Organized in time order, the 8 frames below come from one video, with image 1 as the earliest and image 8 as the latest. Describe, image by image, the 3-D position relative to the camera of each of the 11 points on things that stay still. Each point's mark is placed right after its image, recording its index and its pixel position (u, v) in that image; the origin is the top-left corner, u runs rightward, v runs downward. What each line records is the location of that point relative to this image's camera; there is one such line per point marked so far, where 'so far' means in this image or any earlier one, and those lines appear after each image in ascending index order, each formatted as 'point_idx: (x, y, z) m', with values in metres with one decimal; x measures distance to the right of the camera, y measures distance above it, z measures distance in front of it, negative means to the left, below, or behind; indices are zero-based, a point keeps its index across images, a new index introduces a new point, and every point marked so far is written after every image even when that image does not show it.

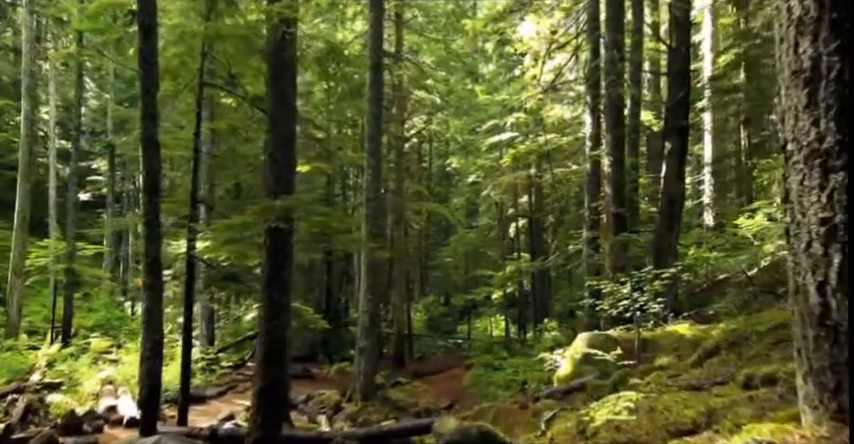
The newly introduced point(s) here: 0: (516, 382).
0: (+2.1, -3.9, +18.7) m
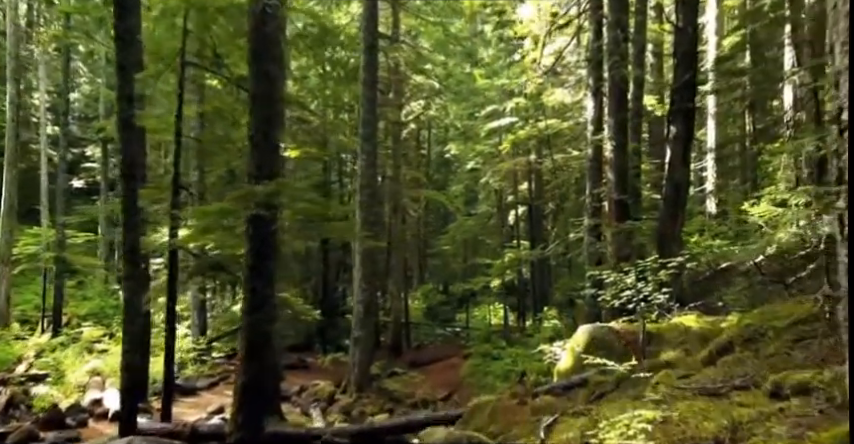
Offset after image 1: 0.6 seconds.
0: (+2.1, -3.6, +18.3) m
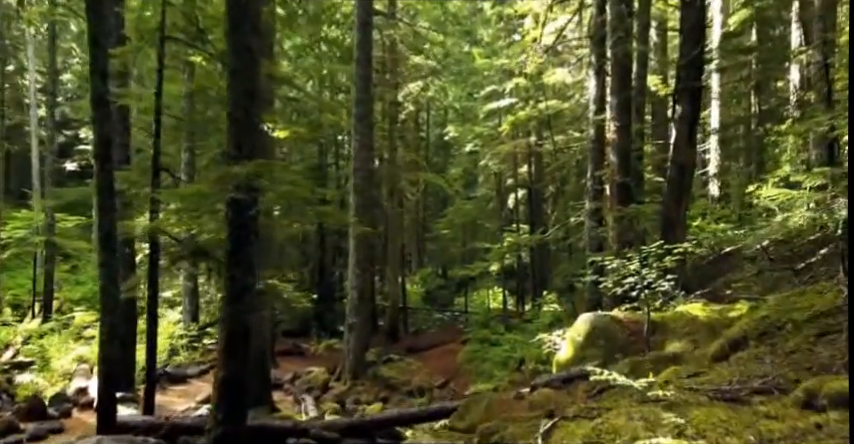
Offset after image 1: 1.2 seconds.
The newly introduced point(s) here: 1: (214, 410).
0: (+2.0, -3.2, +17.8) m
1: (-2.1, -1.9, +7.6) m
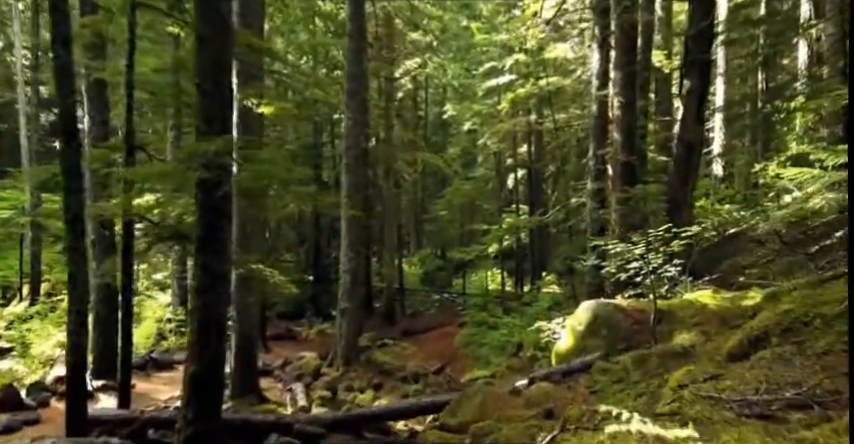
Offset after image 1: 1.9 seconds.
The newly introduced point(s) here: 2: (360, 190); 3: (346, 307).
0: (+1.9, -2.8, +17.3) m
1: (-2.2, -1.7, +7.0) m
2: (-1.4, +0.7, +16.3) m
3: (-1.7, -1.8, +16.5) m
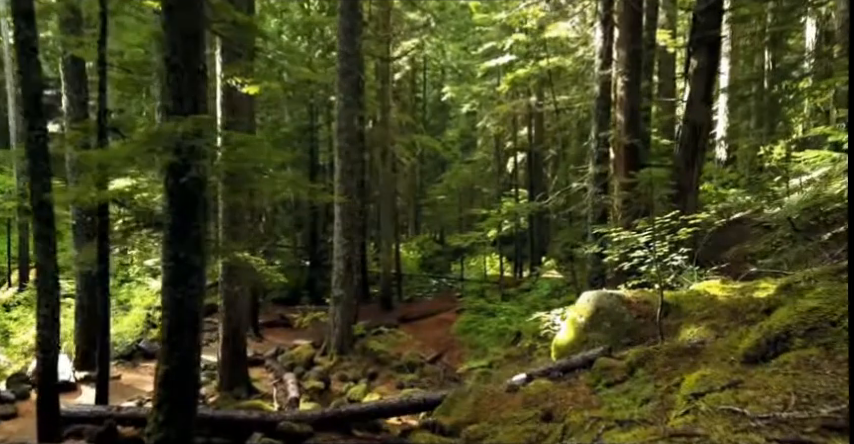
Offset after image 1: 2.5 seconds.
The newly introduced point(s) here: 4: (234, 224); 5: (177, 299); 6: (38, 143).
0: (+1.8, -2.4, +16.8) m
1: (-2.3, -1.6, +6.6) m
2: (-1.5, +1.0, +15.7) m
3: (-1.8, -1.5, +16.0) m
4: (-3.0, 0.0, +11.9) m
5: (-2.1, -0.6, +6.5) m
6: (-4.0, +0.8, +8.0) m
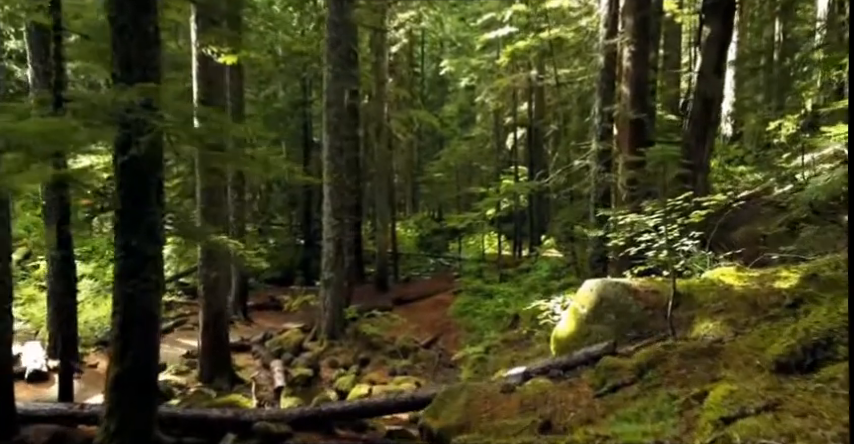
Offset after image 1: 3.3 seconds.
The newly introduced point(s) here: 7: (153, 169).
0: (+1.7, -2.0, +16.1) m
1: (-2.4, -1.5, +5.9) m
2: (-1.6, +1.4, +15.0) m
3: (-1.9, -1.1, +15.3) m
4: (-3.1, +0.2, +11.2) m
5: (-2.2, -0.5, +5.7) m
6: (-4.1, +1.0, +7.2) m
7: (-2.0, +0.4, +5.7) m
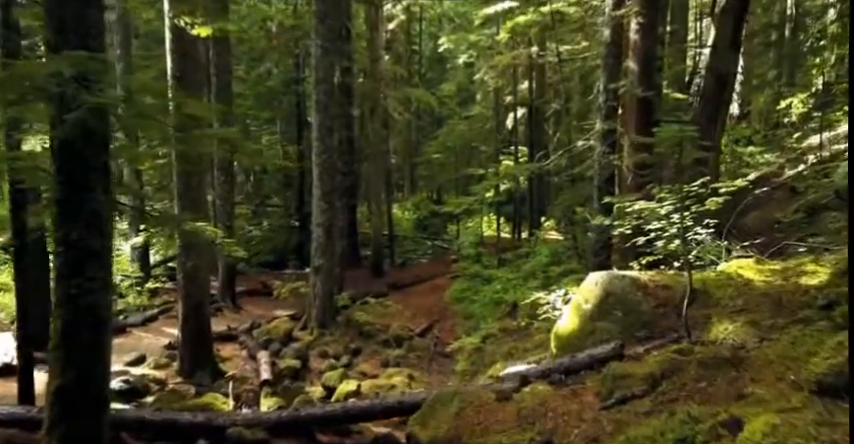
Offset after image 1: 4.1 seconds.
0: (+1.6, -1.7, +15.5) m
1: (-2.5, -1.4, +5.2) m
2: (-1.7, +1.7, +14.2) m
3: (-2.0, -0.8, +14.6) m
4: (-3.2, +0.4, +10.4) m
5: (-2.3, -0.5, +5.0) m
6: (-4.2, +1.1, +6.4) m
7: (-2.1, +0.4, +5.0) m
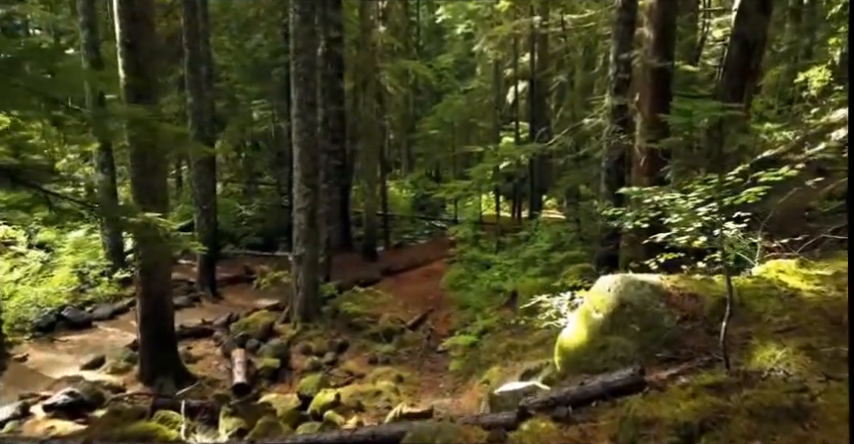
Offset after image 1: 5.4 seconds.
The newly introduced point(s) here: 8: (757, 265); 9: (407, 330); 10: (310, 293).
0: (+1.4, -1.4, +14.3) m
1: (-2.7, -1.5, +4.0) m
2: (-1.9, +1.9, +12.9) m
3: (-2.2, -0.5, +13.4) m
4: (-3.4, +0.6, +9.2) m
5: (-2.5, -0.5, +3.9) m
6: (-4.4, +1.1, +5.2) m
7: (-2.3, +0.4, +3.7) m
8: (+2.9, -0.3, +6.7) m
9: (-0.4, -2.0, +13.9) m
10: (-2.1, -1.3, +13.8) m
